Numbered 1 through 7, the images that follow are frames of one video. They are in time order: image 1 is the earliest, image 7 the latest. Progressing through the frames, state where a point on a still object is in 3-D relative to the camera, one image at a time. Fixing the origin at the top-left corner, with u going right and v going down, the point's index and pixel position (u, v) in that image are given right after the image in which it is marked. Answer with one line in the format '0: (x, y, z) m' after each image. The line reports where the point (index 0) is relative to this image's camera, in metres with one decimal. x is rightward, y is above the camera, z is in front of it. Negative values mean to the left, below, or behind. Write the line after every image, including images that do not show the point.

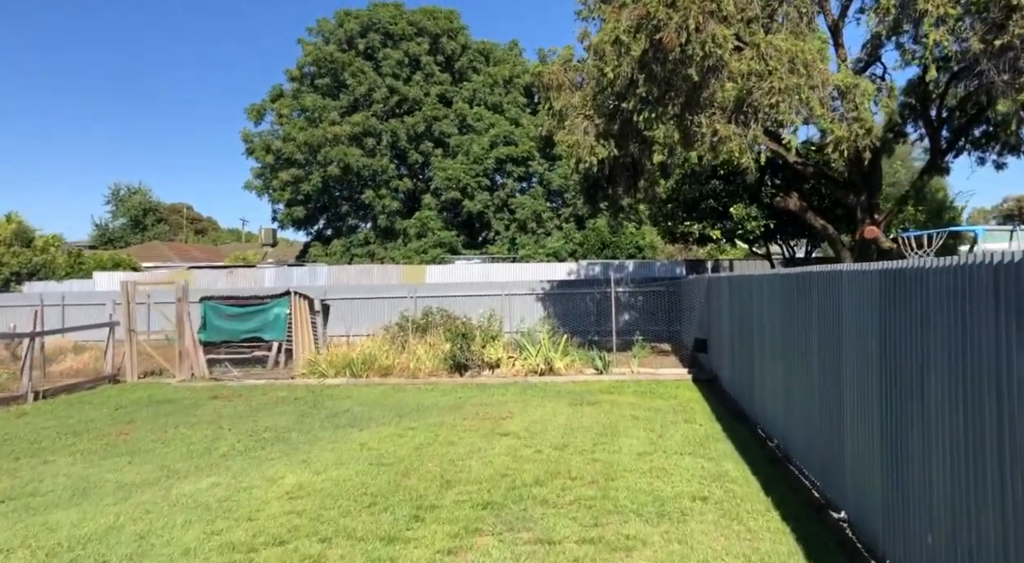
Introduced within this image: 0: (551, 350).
0: (+0.8, -1.5, +13.1) m
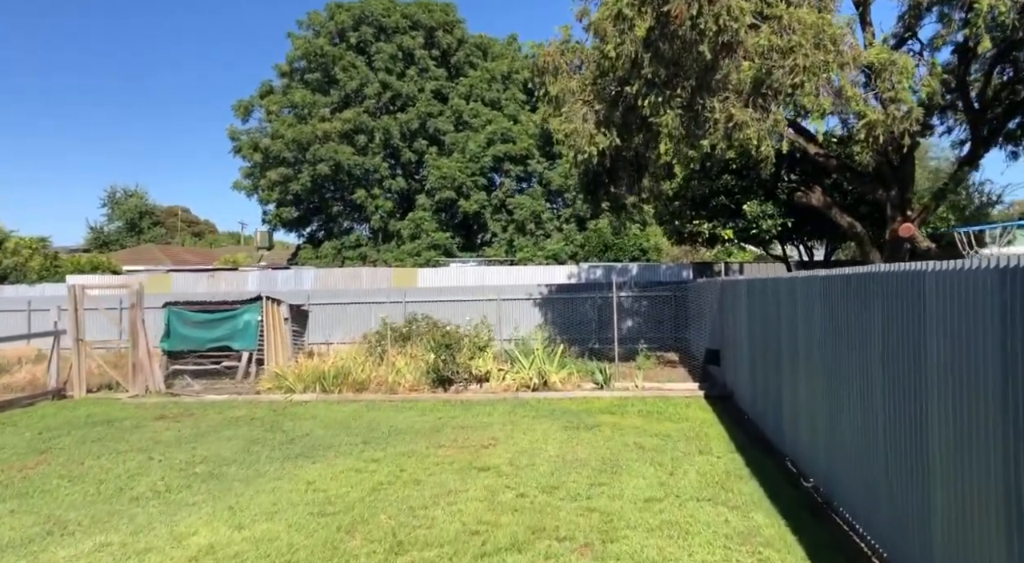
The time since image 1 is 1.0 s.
0: (+0.6, -1.5, +11.7) m
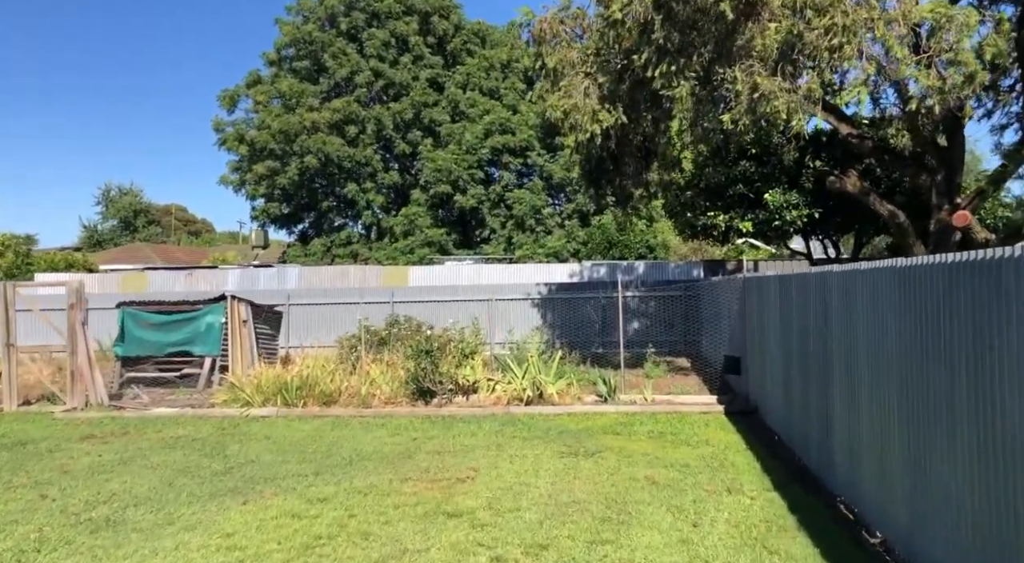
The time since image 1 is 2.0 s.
0: (+0.4, -1.5, +10.3) m
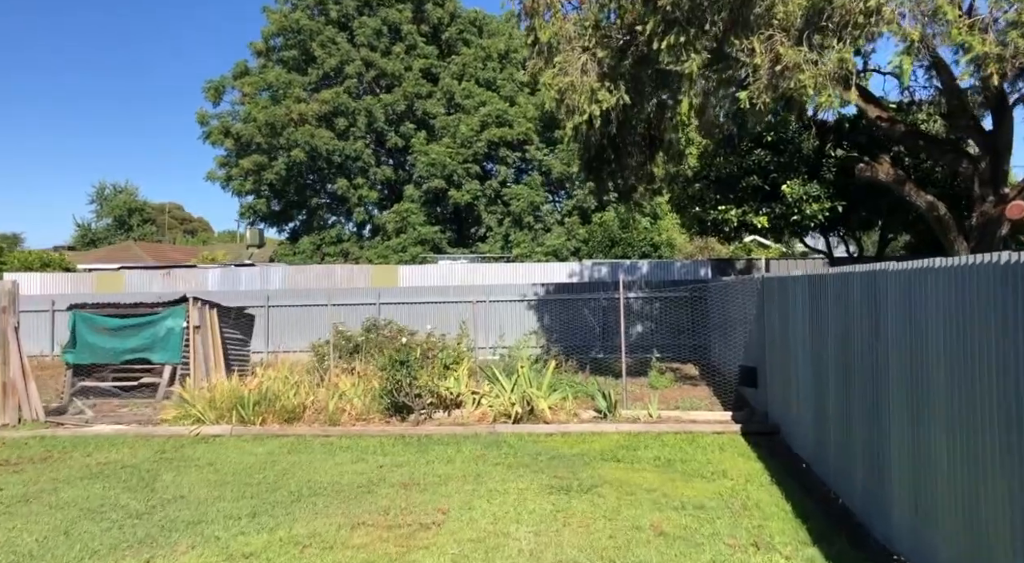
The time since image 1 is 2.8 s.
0: (+0.3, -1.5, +9.1) m
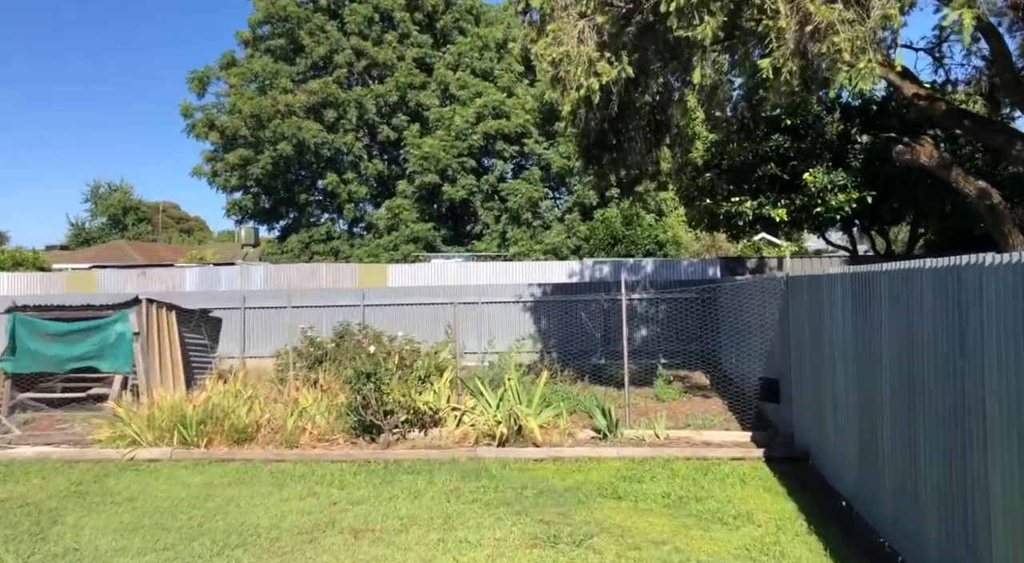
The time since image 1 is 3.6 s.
0: (+0.1, -1.5, +7.9) m
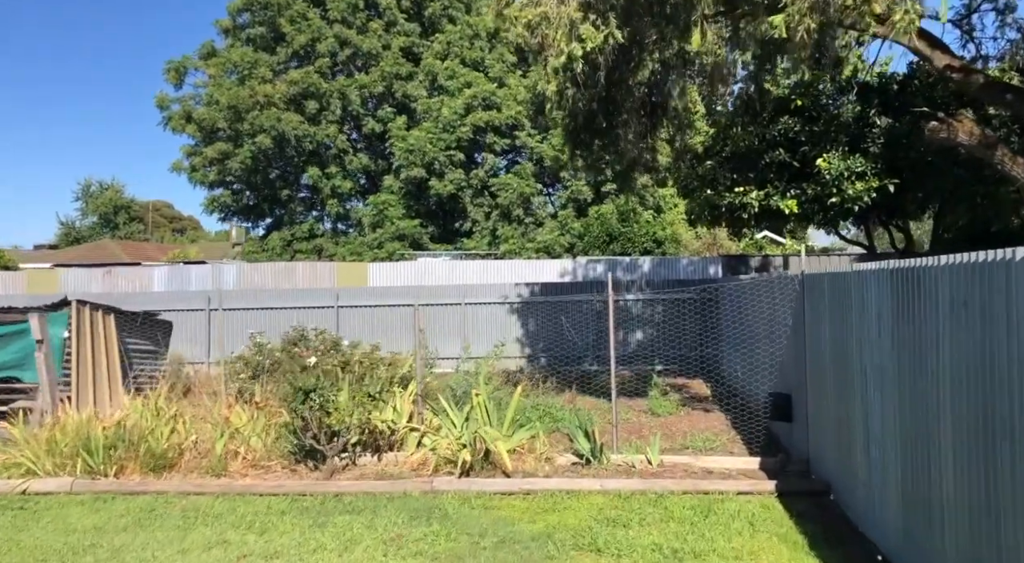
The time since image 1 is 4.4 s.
0: (-0.3, -1.5, +6.7) m
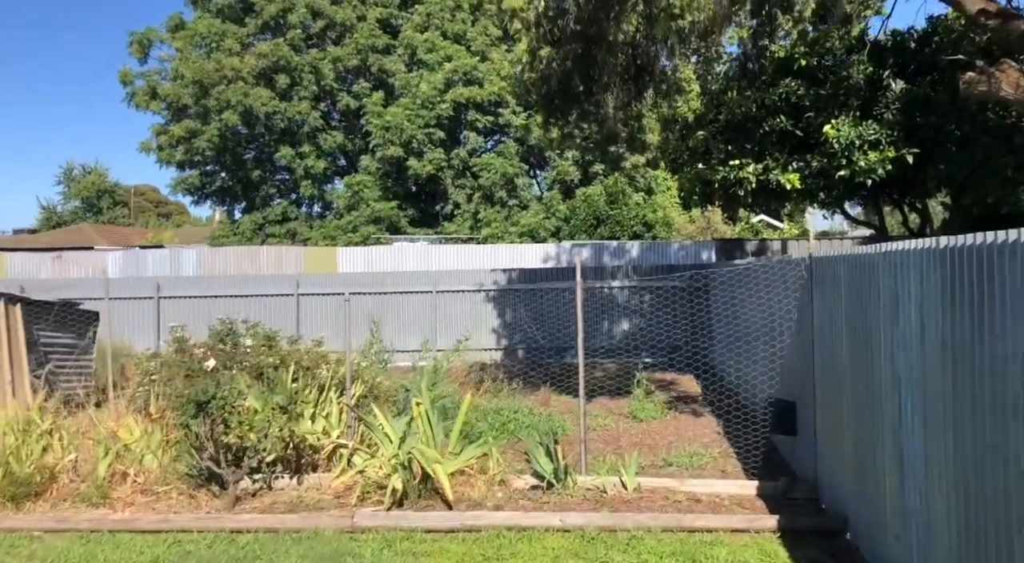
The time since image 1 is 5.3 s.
0: (-0.7, -1.4, +5.6) m
